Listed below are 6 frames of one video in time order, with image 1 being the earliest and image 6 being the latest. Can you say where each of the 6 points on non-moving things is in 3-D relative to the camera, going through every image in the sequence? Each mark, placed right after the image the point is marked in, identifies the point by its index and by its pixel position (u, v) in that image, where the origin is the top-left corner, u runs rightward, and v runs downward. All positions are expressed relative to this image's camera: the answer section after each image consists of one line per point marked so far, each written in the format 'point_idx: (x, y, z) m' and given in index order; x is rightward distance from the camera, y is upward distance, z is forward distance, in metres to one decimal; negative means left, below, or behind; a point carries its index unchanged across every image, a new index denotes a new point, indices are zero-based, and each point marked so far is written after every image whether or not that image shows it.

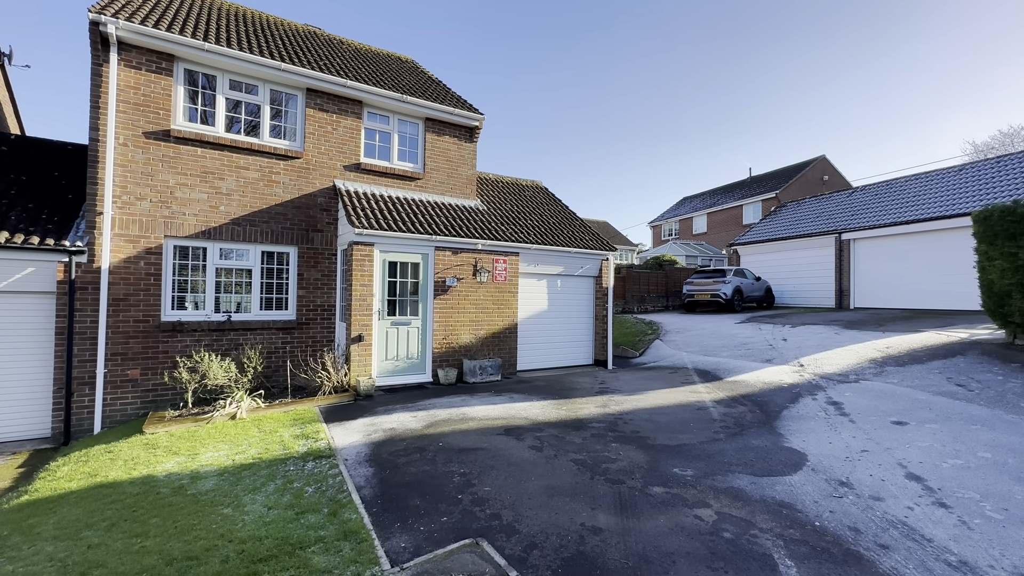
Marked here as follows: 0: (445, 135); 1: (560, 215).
0: (-1.6, +3.7, +11.2) m
1: (+1.3, +2.0, +13.0) m
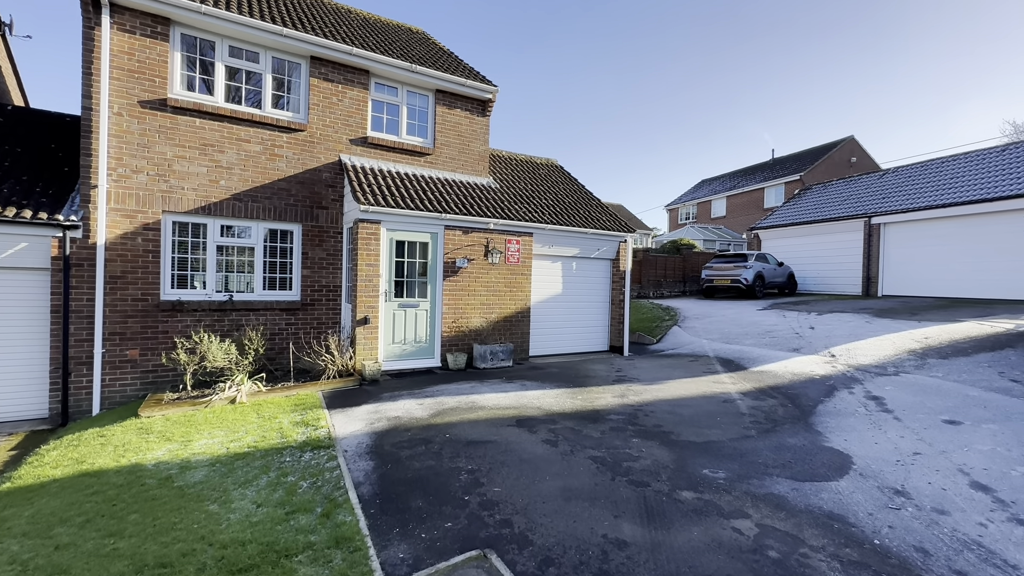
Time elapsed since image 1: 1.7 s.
0: (-1.3, +4.1, +10.7) m
1: (+1.7, +2.5, +12.4) m
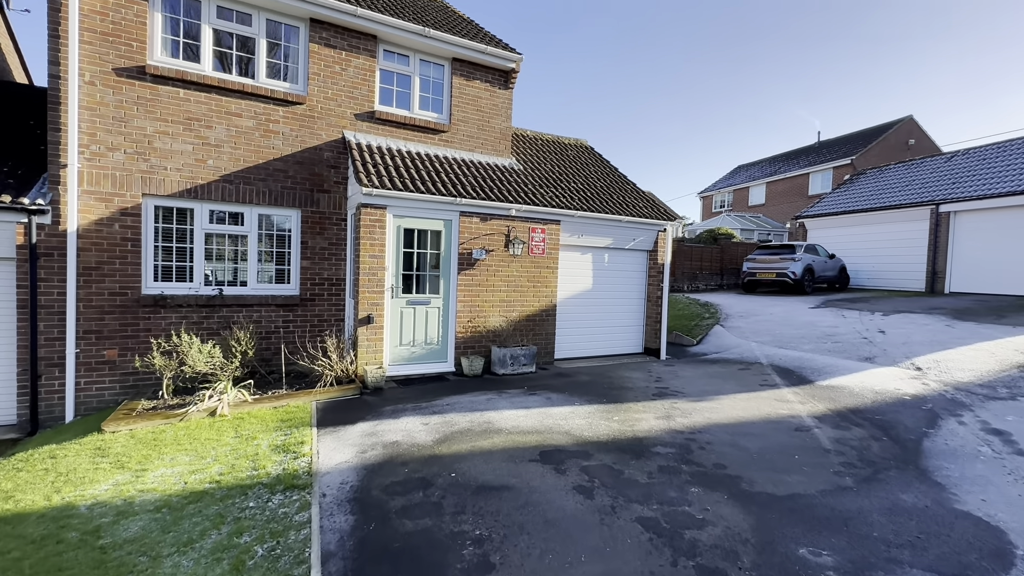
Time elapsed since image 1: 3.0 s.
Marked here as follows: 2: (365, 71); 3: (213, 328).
0: (-0.7, +4.2, +9.5) m
1: (+2.3, +2.6, +11.1) m
2: (-2.6, +3.9, +8.4) m
3: (-4.7, -0.6, +7.3) m
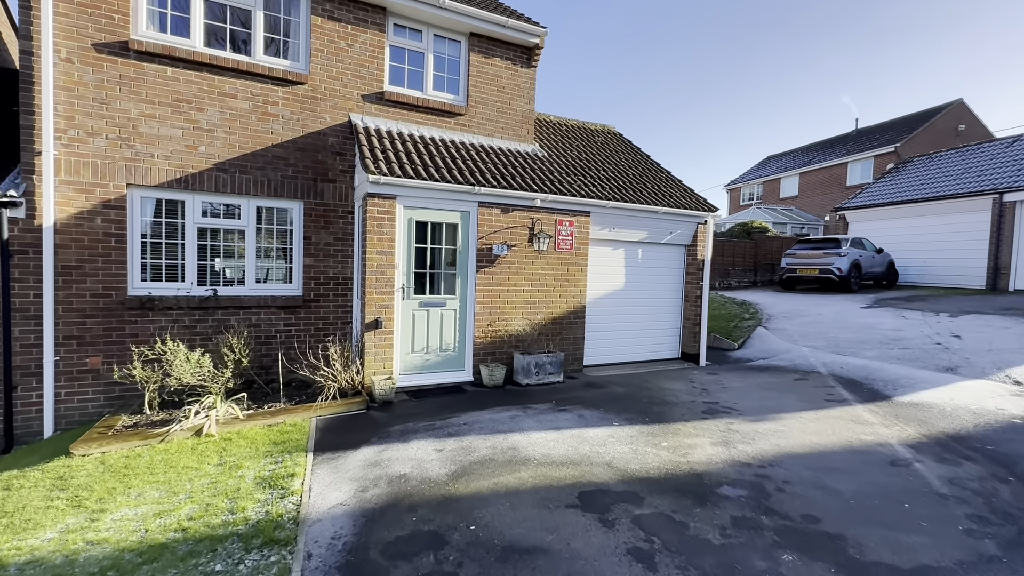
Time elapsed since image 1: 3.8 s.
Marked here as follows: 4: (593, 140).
0: (-0.3, +4.2, +8.6) m
1: (+2.8, +2.6, +10.1) m
2: (-2.2, +3.9, +7.6) m
3: (-4.3, -0.6, +6.6) m
4: (+1.9, +3.4, +10.8) m
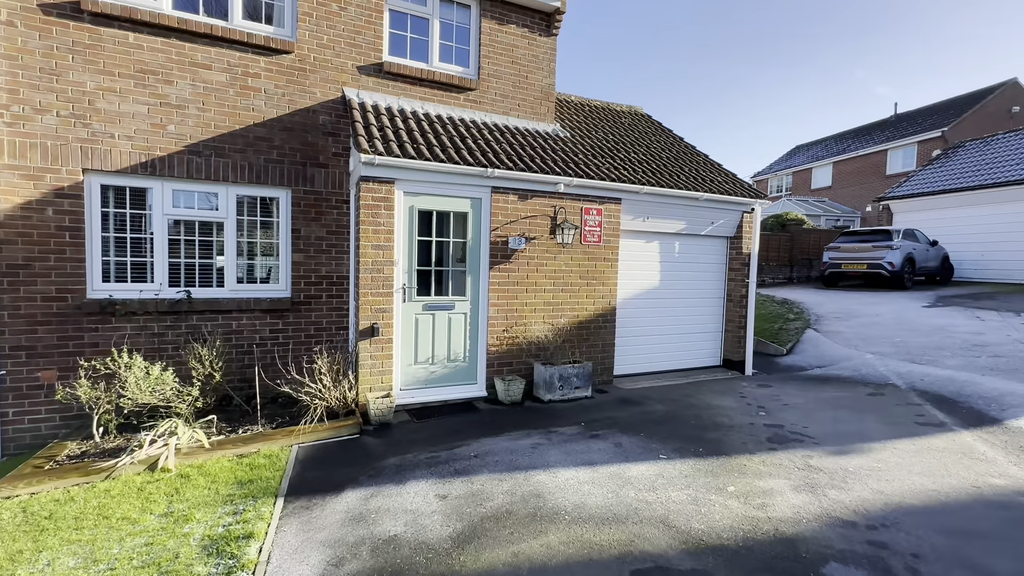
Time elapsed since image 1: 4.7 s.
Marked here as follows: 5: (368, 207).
0: (0.0, +4.3, +7.5) m
1: (+3.1, +2.7, +9.0) m
2: (-2.0, +3.9, +6.6) m
3: (-4.1, -0.6, +5.7) m
4: (+2.2, +3.4, +9.6) m
5: (-1.7, +0.9, +5.4) m
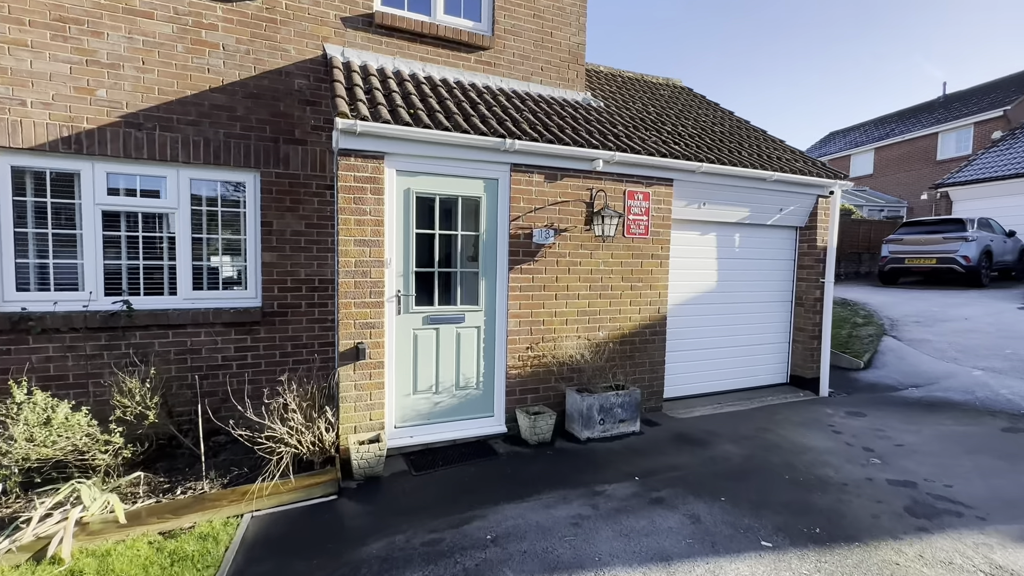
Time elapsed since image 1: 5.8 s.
0: (+0.2, +4.2, +6.2) m
1: (+3.5, +2.7, +7.5) m
2: (-1.7, +3.8, +5.3) m
3: (-3.8, -0.7, +4.5) m
4: (+2.6, +3.4, +8.2) m
5: (-1.4, +0.9, +4.1) m
